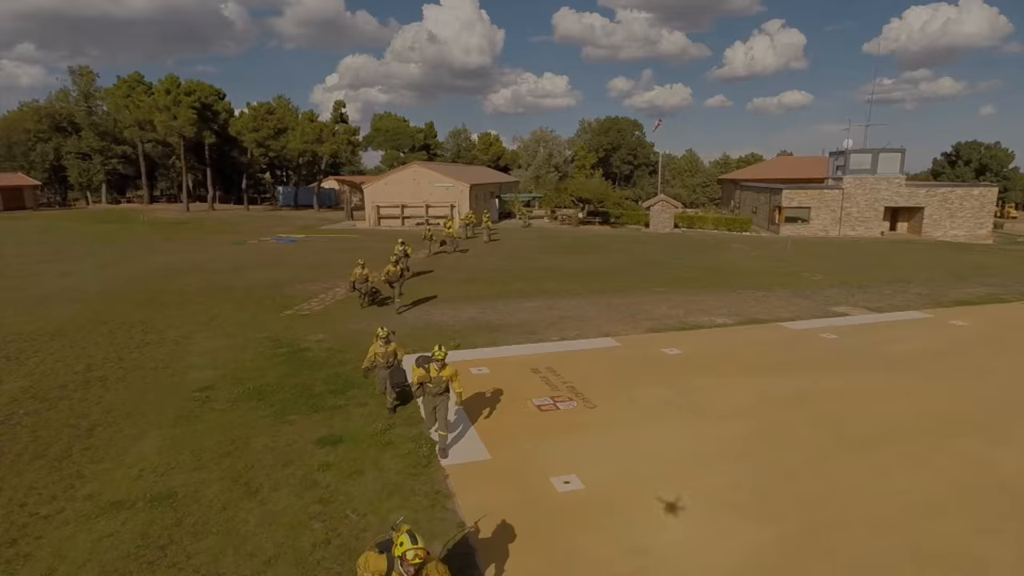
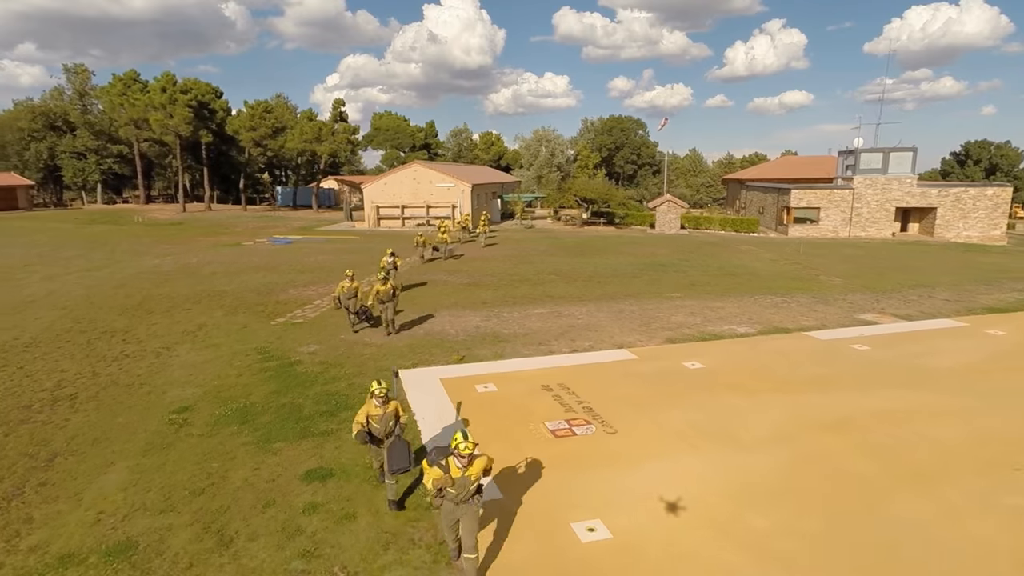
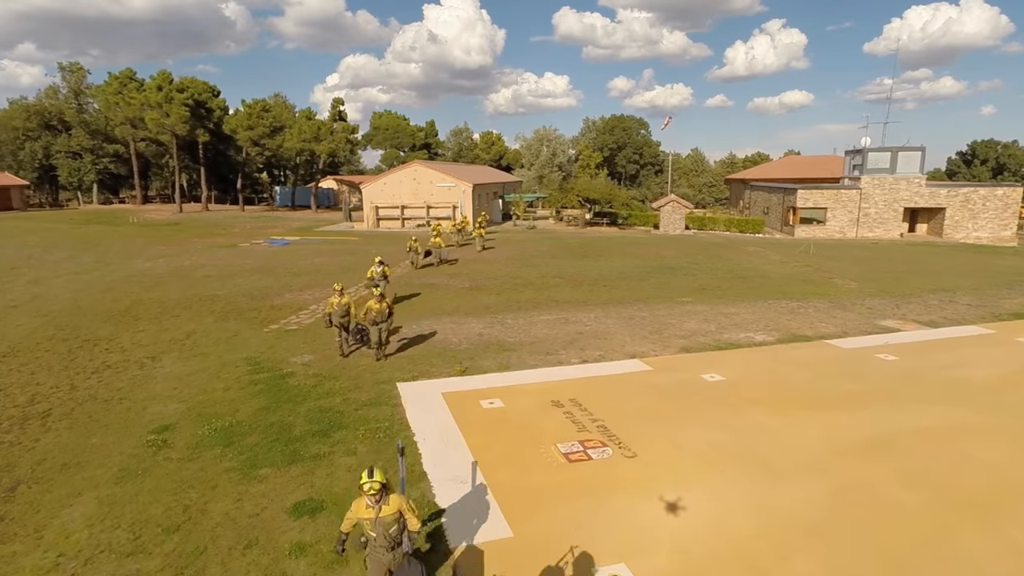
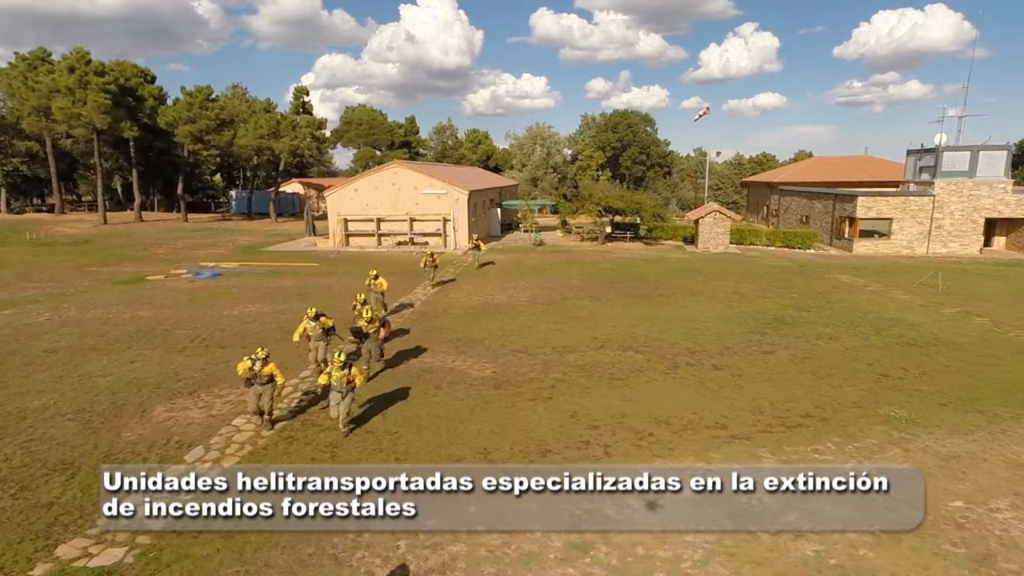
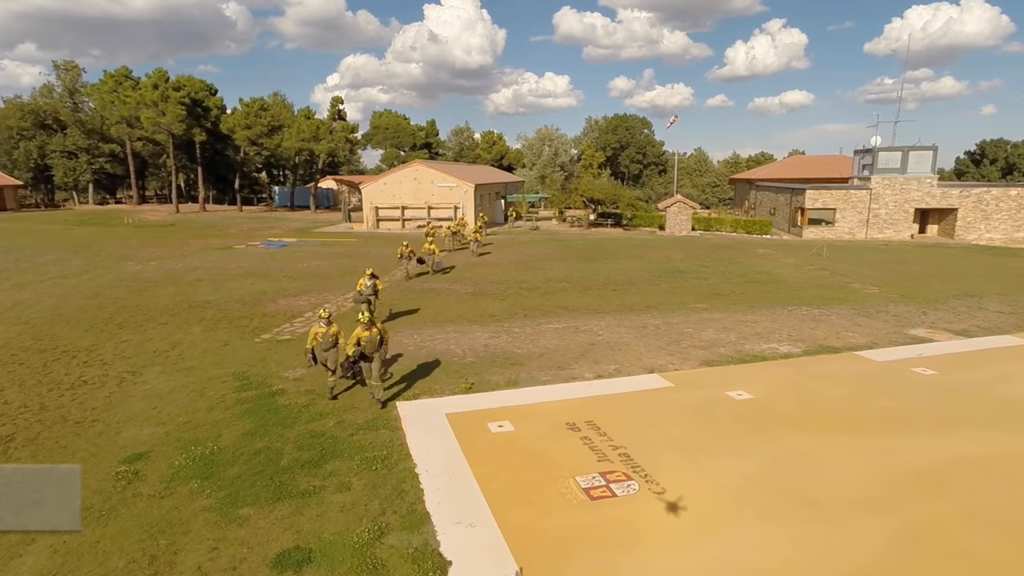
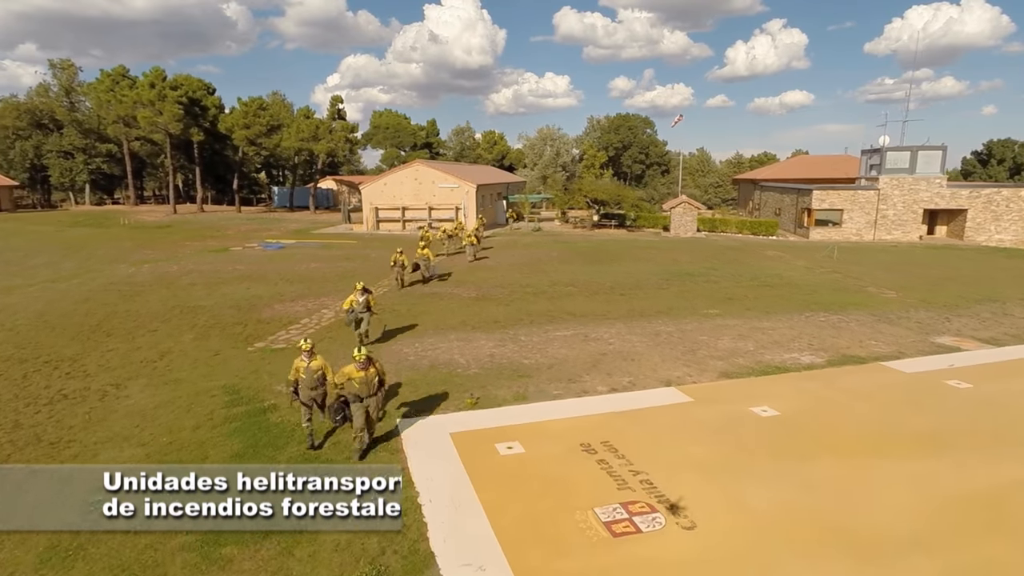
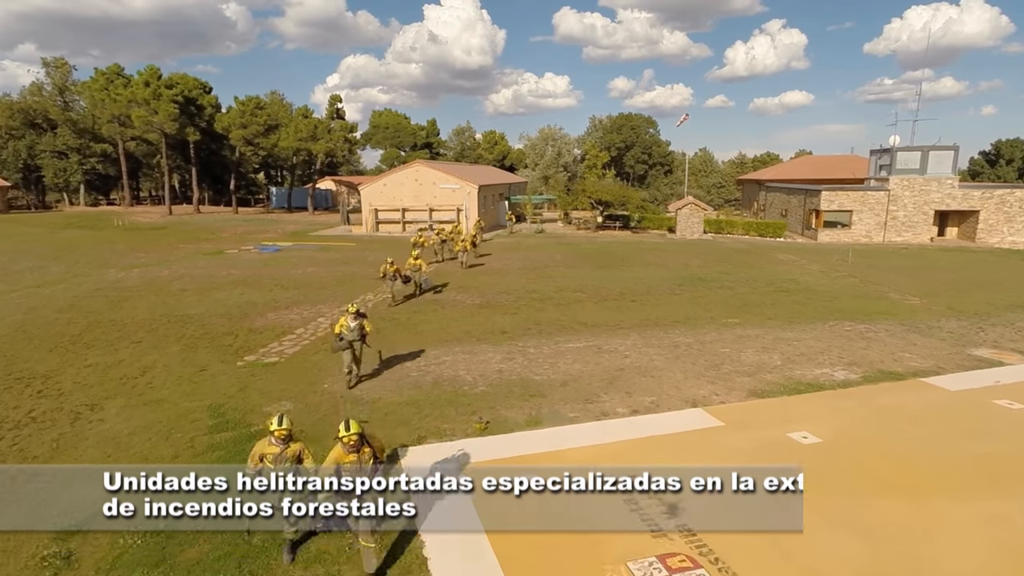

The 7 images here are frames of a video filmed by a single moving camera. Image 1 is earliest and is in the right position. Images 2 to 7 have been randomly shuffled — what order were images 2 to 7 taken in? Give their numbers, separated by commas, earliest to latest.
2, 3, 5, 6, 7, 4
